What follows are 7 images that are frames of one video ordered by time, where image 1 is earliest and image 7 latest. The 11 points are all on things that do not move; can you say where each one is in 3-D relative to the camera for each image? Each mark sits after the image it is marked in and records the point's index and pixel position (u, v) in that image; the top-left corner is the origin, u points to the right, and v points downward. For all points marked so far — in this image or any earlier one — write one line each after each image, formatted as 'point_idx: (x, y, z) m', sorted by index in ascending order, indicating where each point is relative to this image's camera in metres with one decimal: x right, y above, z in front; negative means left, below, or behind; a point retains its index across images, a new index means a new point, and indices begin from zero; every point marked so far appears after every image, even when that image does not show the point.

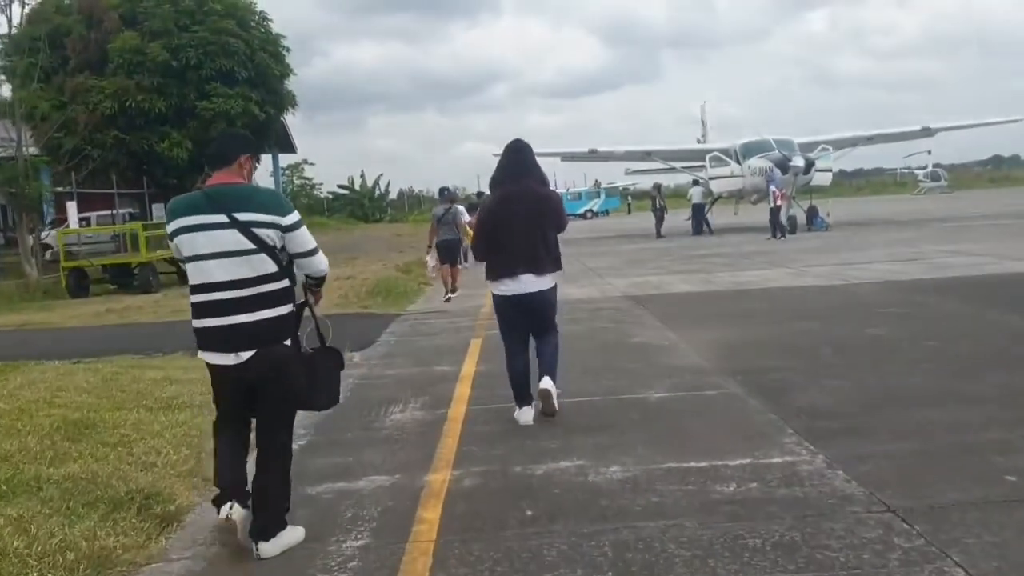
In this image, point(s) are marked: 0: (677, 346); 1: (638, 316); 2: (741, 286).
0: (+1.5, -0.6, +9.3) m
1: (+1.5, -0.3, +11.6) m
2: (+3.4, 0.0, +15.1) m
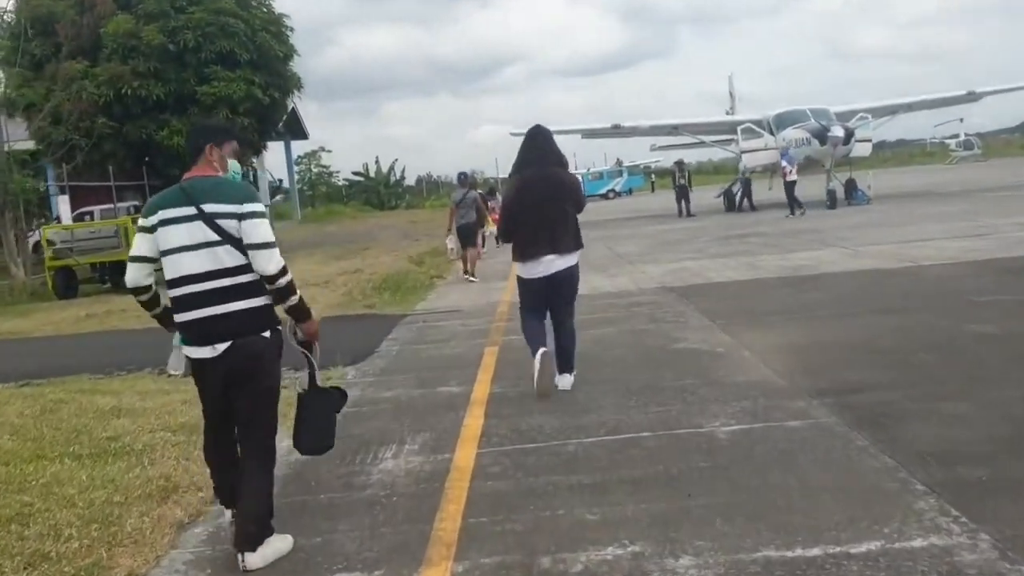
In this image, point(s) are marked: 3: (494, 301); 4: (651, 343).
0: (+1.7, -0.5, +7.7) m
1: (+1.7, -0.3, +10.0) m
2: (+3.7, +0.2, +13.4) m
3: (-0.2, -0.2, +12.8) m
4: (+1.2, -0.5, +8.6) m
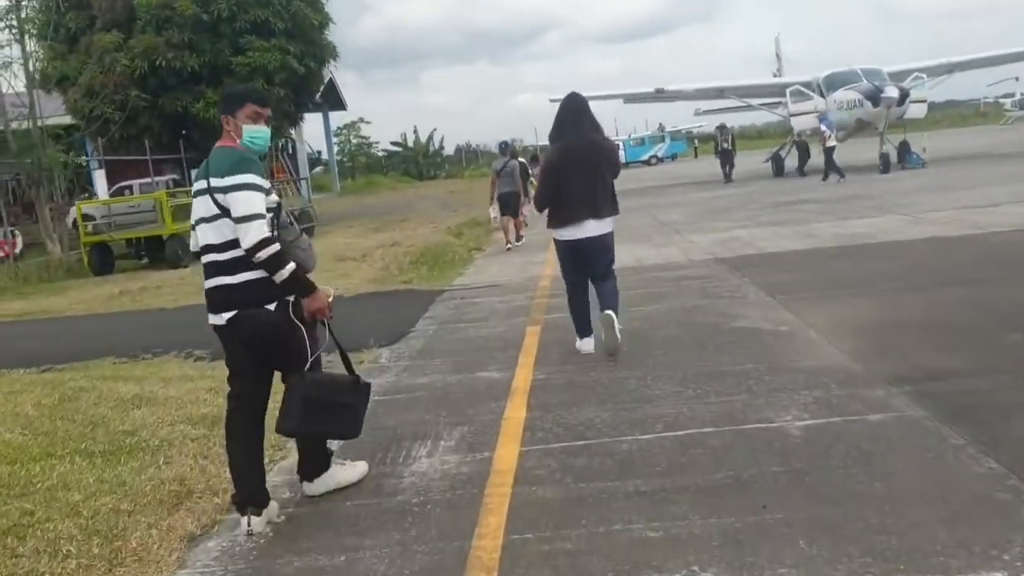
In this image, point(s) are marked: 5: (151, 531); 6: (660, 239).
0: (+2.0, -0.3, +7.1) m
1: (+2.1, 0.0, +9.4) m
2: (+4.3, +0.6, +12.6) m
3: (+0.3, +0.2, +12.3) m
4: (+1.5, -0.3, +8.0) m
5: (-1.5, -1.0, +4.1) m
6: (+2.2, +0.7, +15.3) m
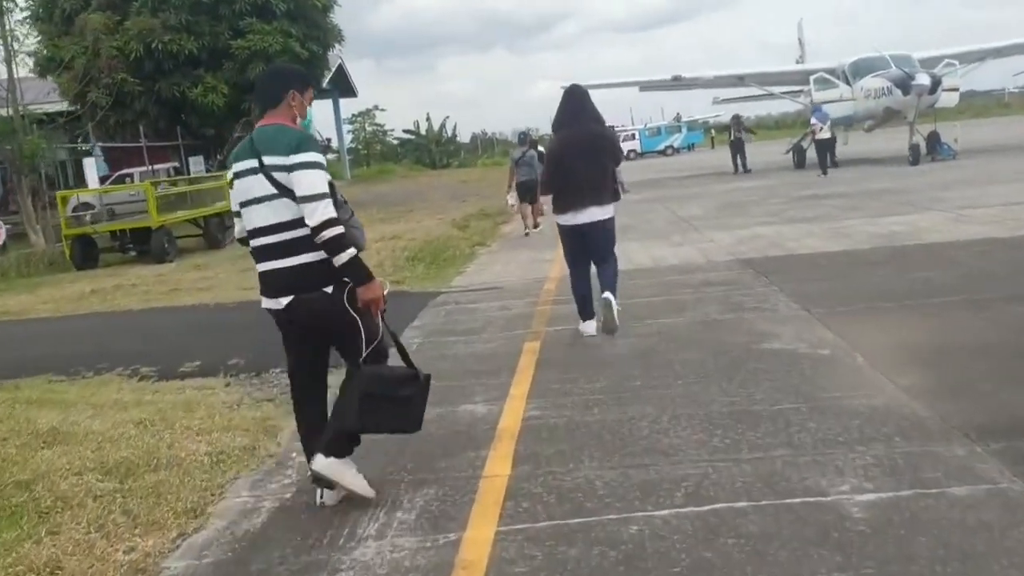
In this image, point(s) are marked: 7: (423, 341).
0: (+2.0, -0.4, +5.9) m
1: (+2.1, -0.1, +8.2) m
2: (+4.3, +0.5, +11.4) m
3: (+0.3, +0.1, +11.1) m
4: (+1.5, -0.3, +6.8) m
5: (-1.6, -1.1, +3.0) m
6: (+2.3, +0.7, +14.1) m
7: (-0.7, -0.4, +7.8) m
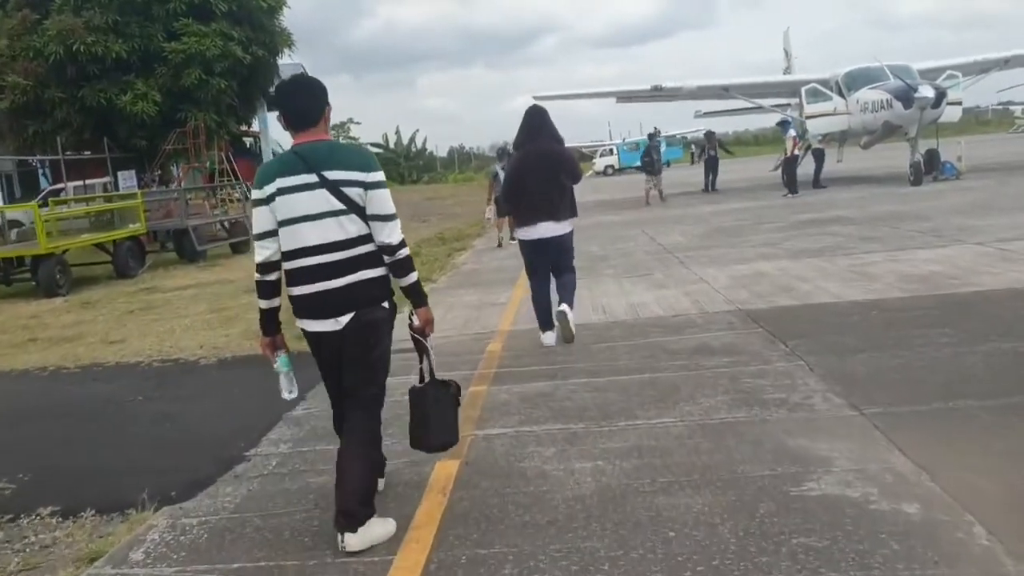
0: (+1.5, -0.9, +3.5) m
1: (+1.6, -0.5, +5.8) m
2: (+3.7, 0.0, +9.1) m
3: (-0.2, -0.4, +8.7) m
4: (+1.0, -0.8, +4.4) m
5: (-2.0, -1.5, +0.5) m
6: (+1.7, +0.2, +11.7) m
7: (-1.2, -0.8, +5.3) m
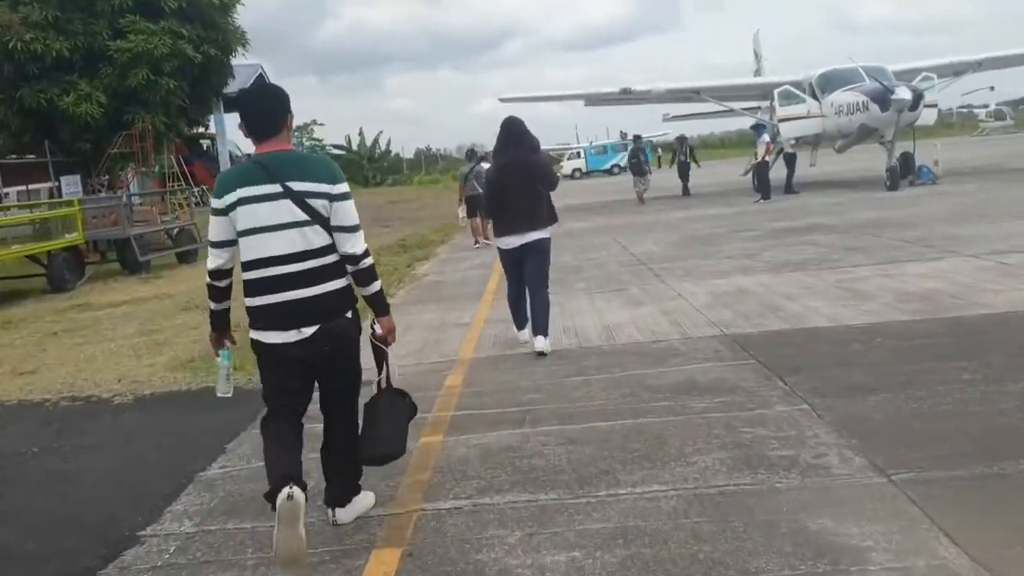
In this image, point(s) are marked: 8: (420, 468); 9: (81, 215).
0: (+1.4, -1.0, +2.6) m
1: (+1.4, -0.7, +4.9) m
2: (+3.4, -0.1, +8.2) m
3: (-0.5, -0.6, +7.7) m
4: (+0.9, -1.0, +3.5) m
5: (-2.0, -1.7, -0.5) m
6: (+1.3, 0.0, +10.8) m
7: (-1.3, -1.0, +4.3) m
8: (-0.4, -0.9, +5.1) m
9: (-7.1, +1.2, +16.6) m
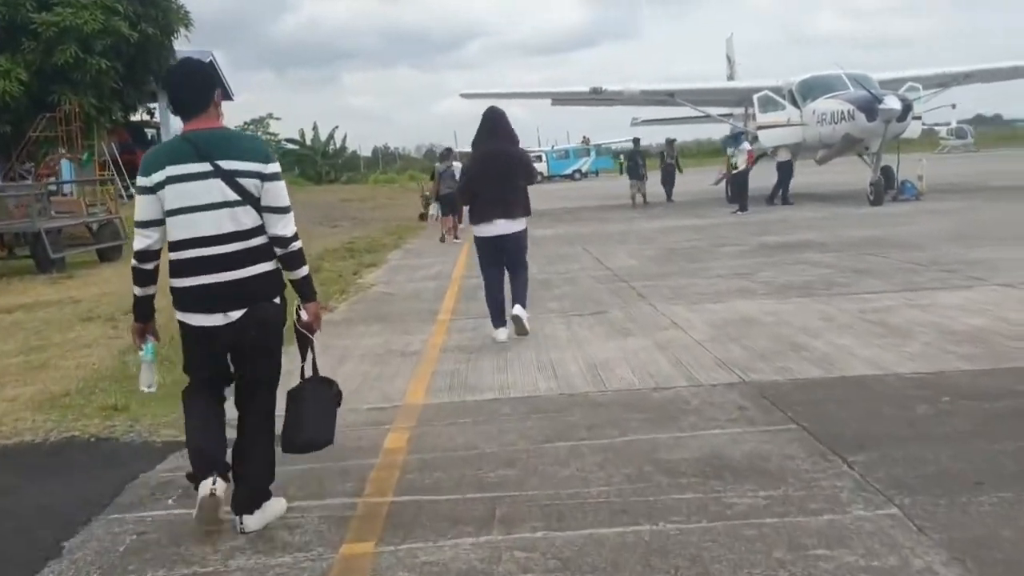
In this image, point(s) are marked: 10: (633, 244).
0: (+1.4, -1.2, +1.0) m
1: (+1.3, -0.9, +3.3) m
2: (+3.2, -0.4, +6.7) m
3: (-0.7, -0.7, +6.0) m
4: (+0.8, -1.1, +1.8) m
5: (-1.9, -1.7, -2.2) m
6: (+1.0, -0.2, +9.2) m
7: (-1.4, -1.1, +2.6) m
8: (-0.6, -1.0, +3.4) m
9: (-7.7, +1.2, +14.7) m
10: (+1.9, +0.7, +16.0) m
